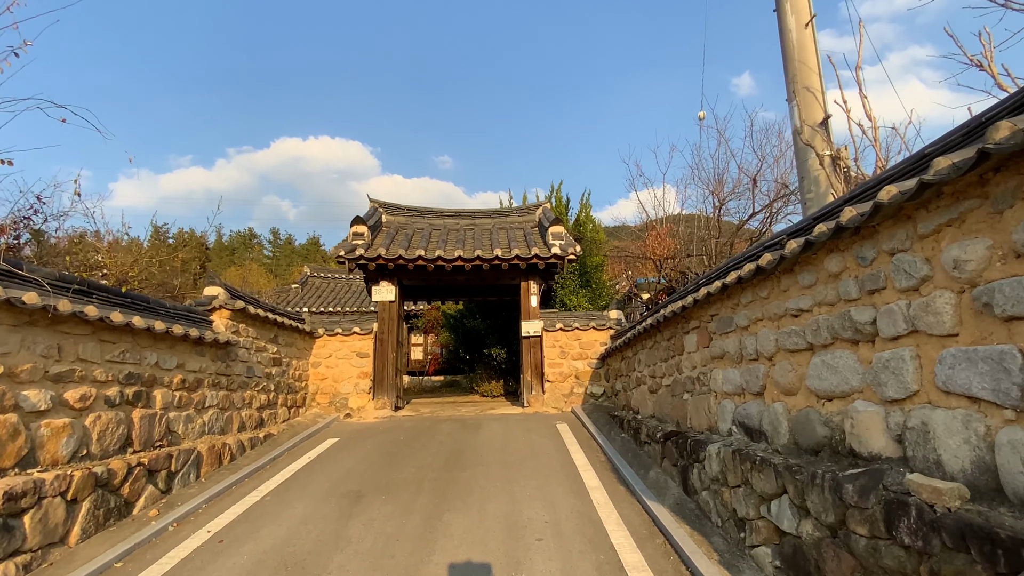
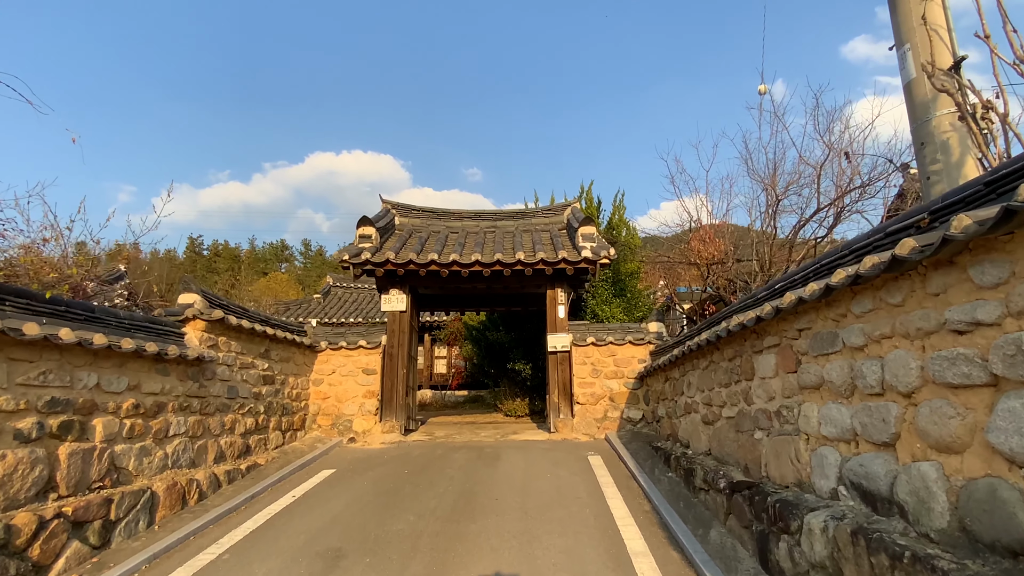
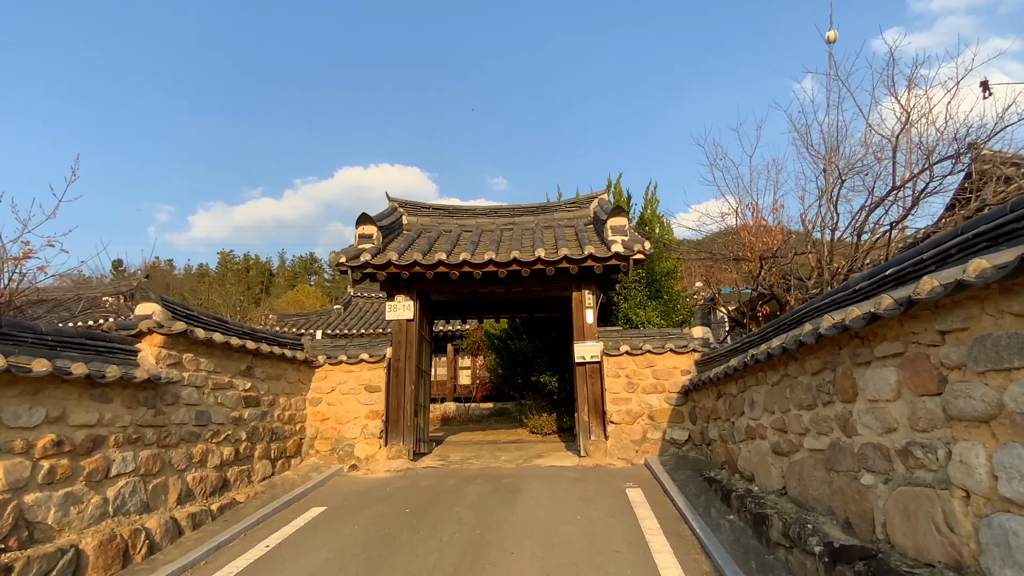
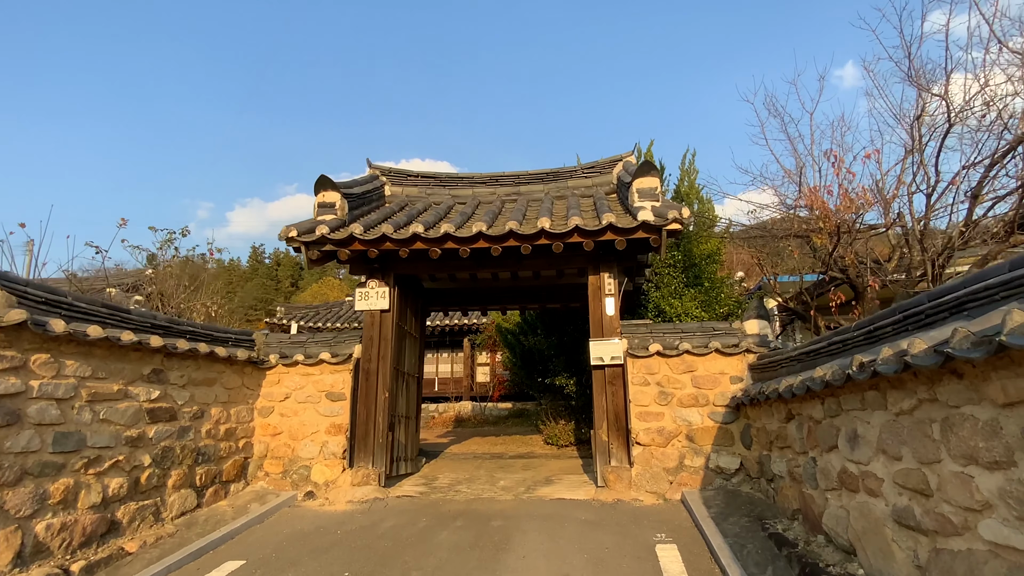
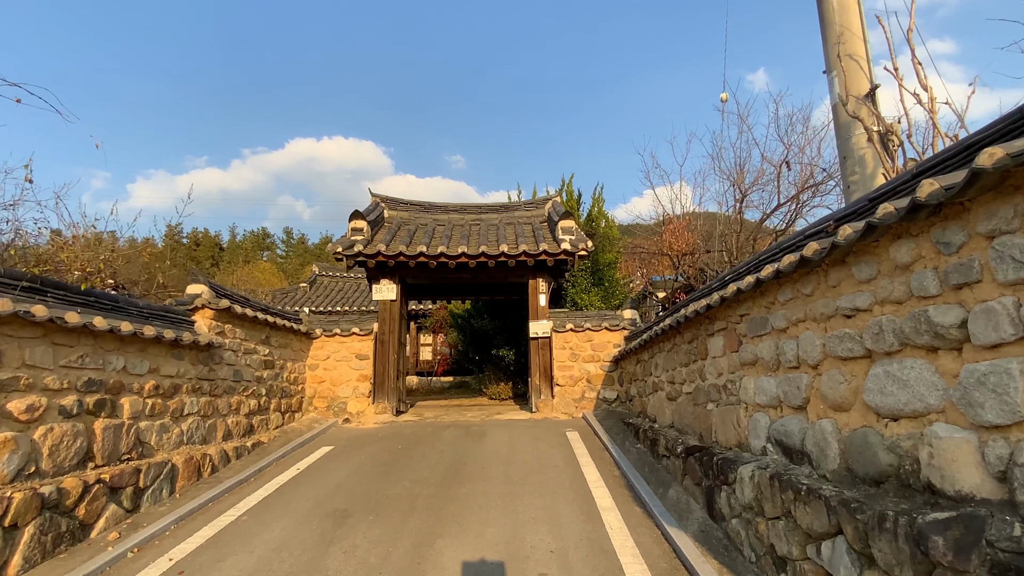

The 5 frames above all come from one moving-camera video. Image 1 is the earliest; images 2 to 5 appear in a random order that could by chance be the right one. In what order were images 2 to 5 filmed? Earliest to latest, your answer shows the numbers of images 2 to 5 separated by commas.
5, 2, 3, 4
